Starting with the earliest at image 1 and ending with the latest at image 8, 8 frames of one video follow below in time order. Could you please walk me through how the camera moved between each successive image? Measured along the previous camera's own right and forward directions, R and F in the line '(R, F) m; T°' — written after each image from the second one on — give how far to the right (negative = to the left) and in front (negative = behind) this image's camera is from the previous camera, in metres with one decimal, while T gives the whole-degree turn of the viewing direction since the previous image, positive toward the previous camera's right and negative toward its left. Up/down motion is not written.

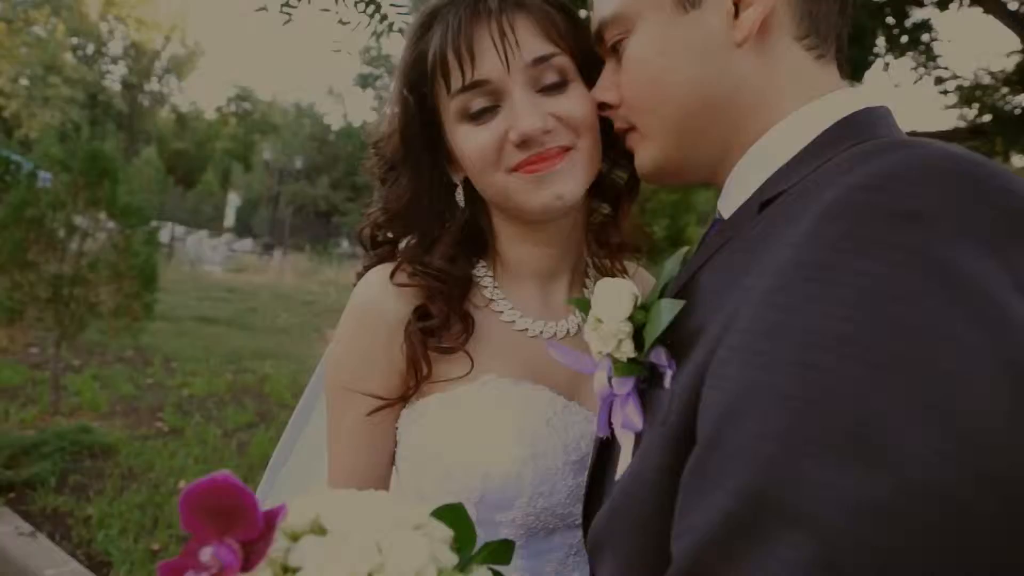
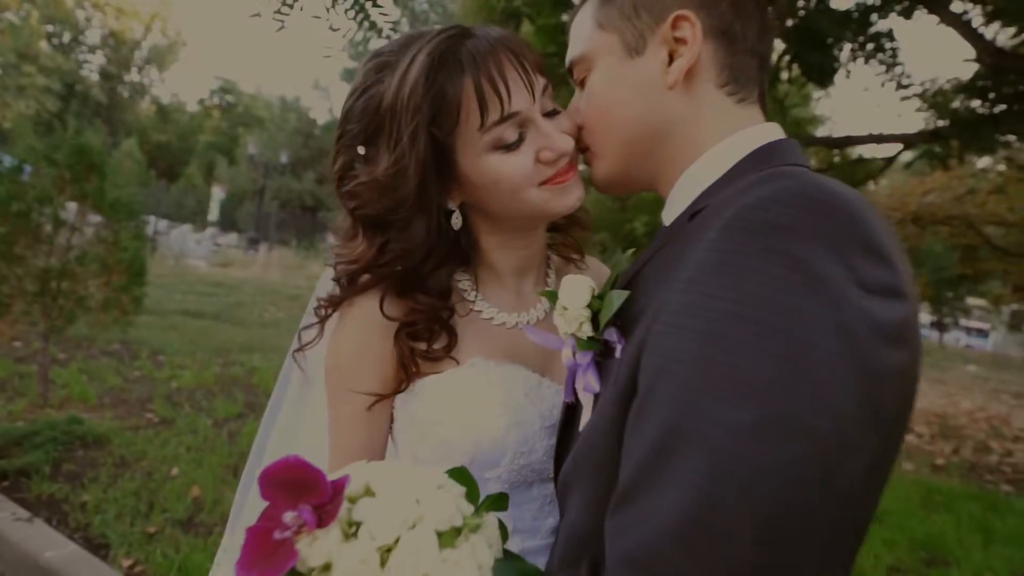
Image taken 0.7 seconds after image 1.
(0.0, -0.2) m; -2°
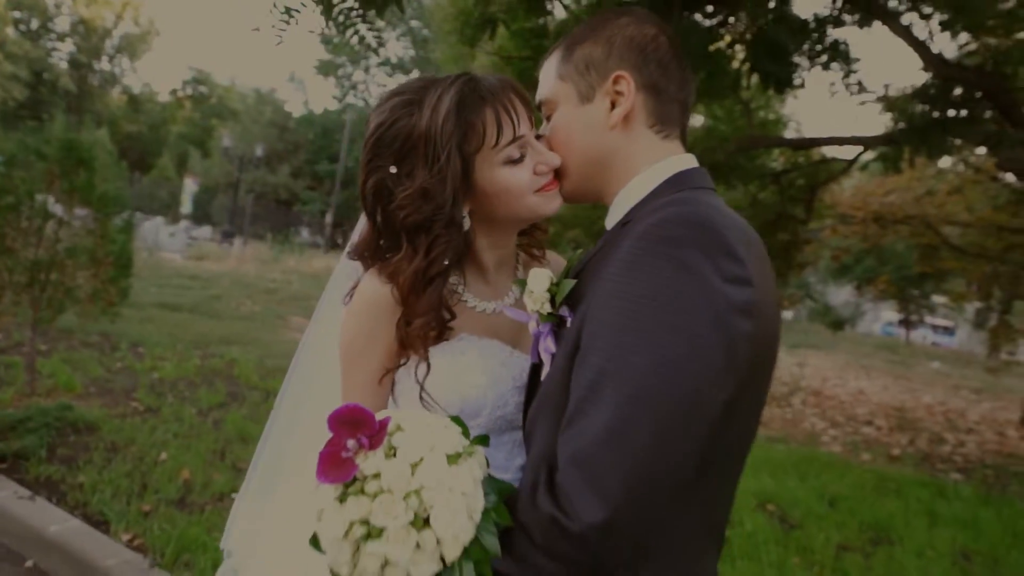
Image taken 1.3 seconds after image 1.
(0.0, -0.3) m; +2°
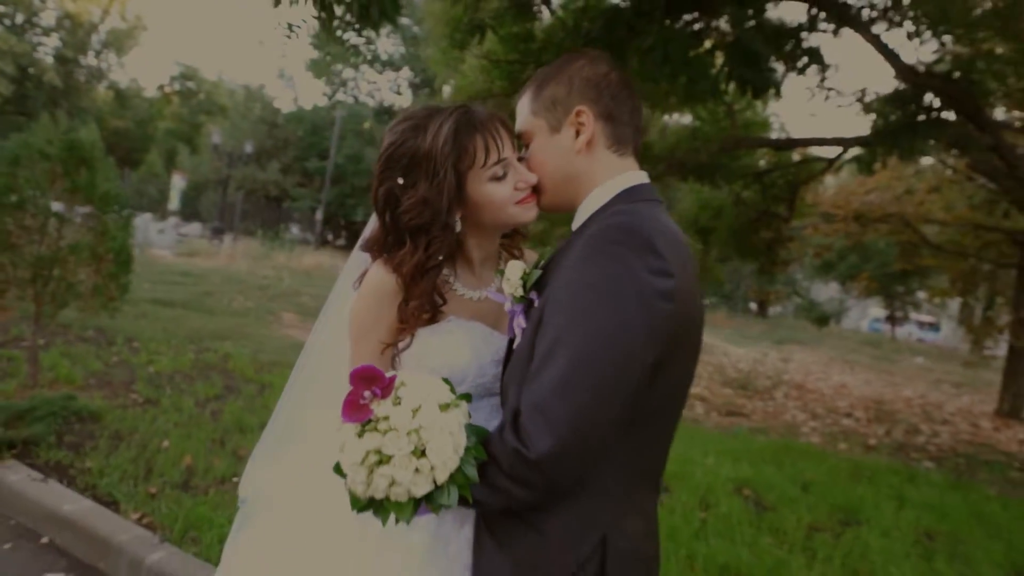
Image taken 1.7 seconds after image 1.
(0.0, -0.2) m; +1°
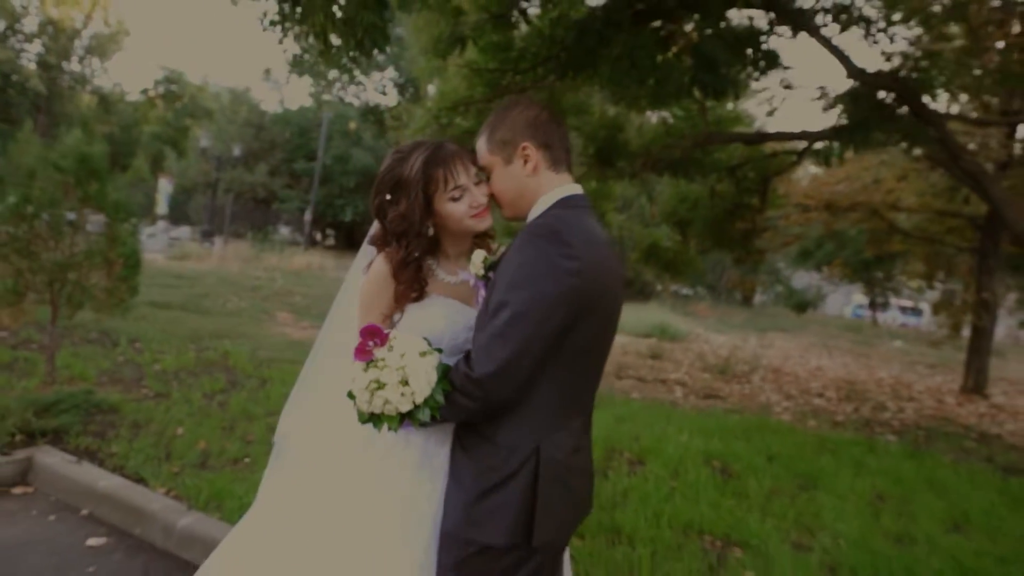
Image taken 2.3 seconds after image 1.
(+0.1, -0.5) m; +1°
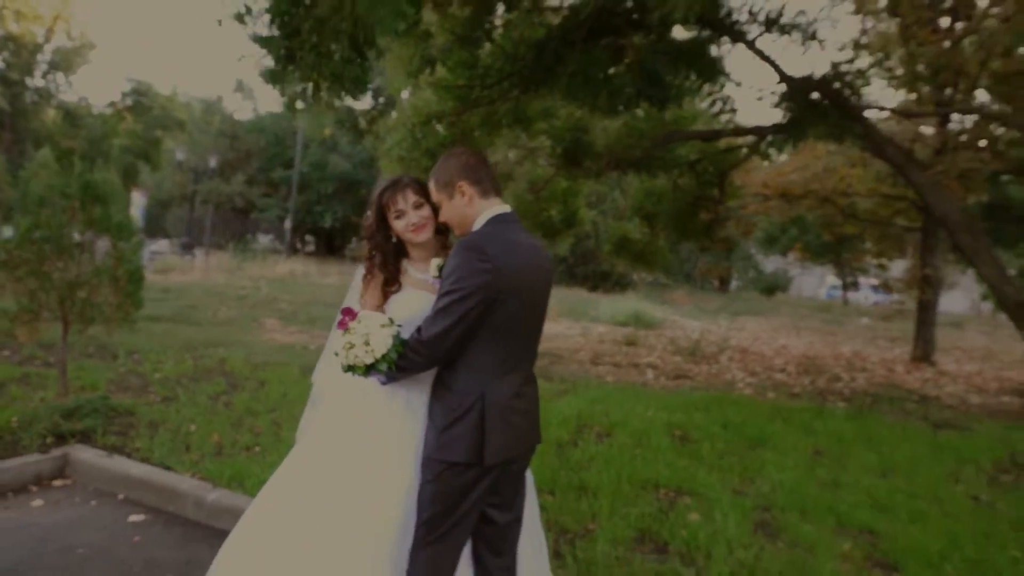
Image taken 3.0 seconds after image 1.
(+0.1, -0.7) m; +1°
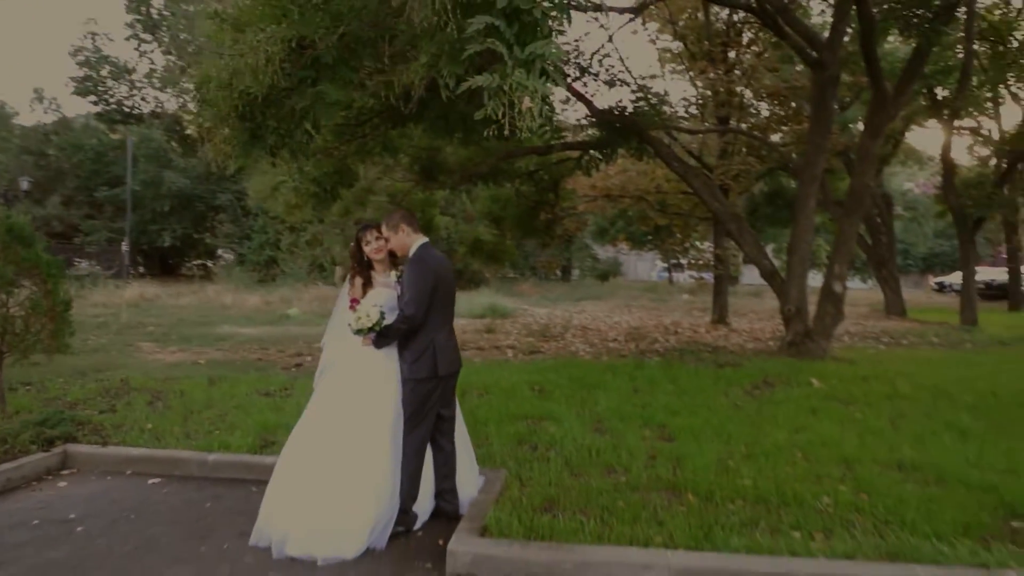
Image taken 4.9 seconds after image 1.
(-0.5, -2.0) m; +12°
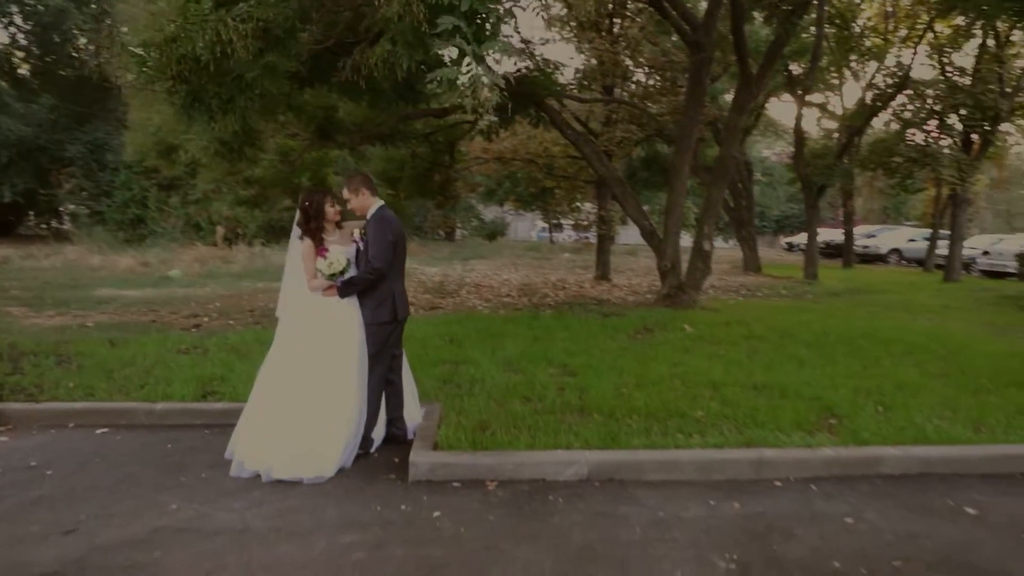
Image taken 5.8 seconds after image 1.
(-0.4, -0.8) m; +10°
